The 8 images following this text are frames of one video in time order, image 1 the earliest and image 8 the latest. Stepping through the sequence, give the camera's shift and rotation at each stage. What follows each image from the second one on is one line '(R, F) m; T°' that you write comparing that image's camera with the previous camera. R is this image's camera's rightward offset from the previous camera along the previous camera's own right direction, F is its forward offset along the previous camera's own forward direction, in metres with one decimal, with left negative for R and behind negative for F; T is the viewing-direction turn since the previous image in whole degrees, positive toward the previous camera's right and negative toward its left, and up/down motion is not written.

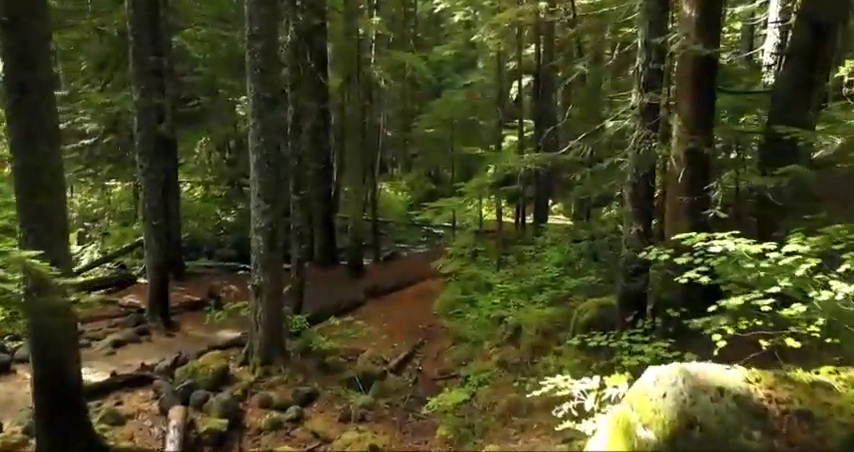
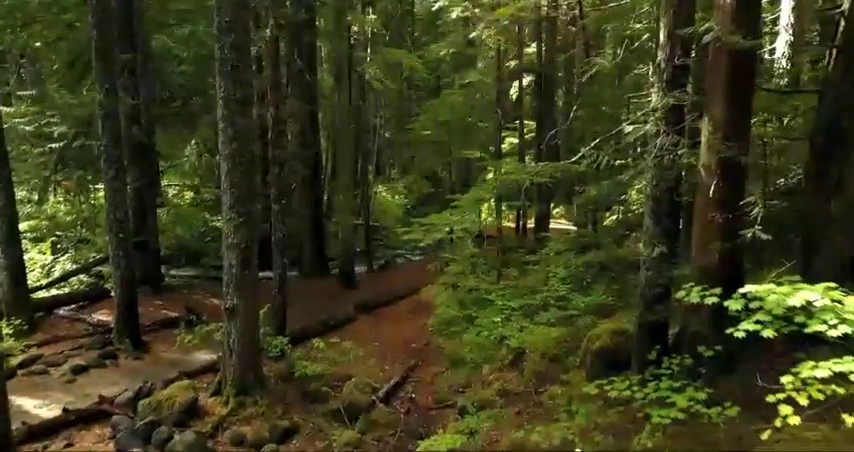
(+0.1, +1.1) m; 0°
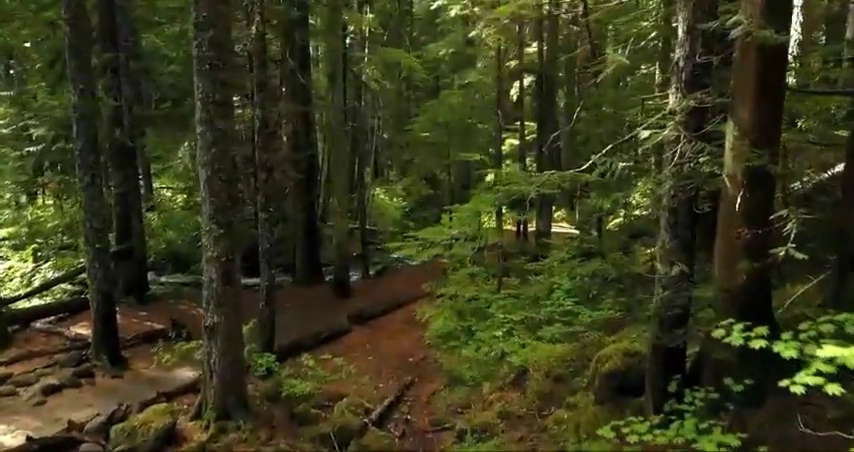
(+0.1, +0.7) m; 0°
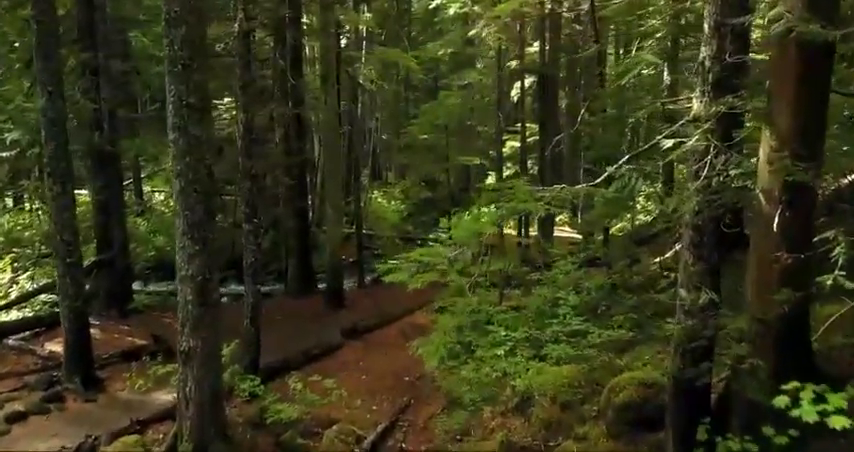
(0.0, +0.8) m; 0°
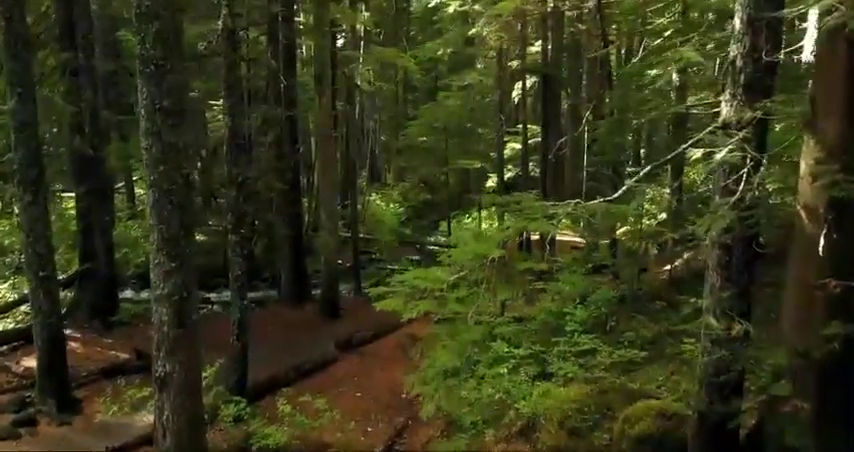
(0.0, +0.7) m; 0°
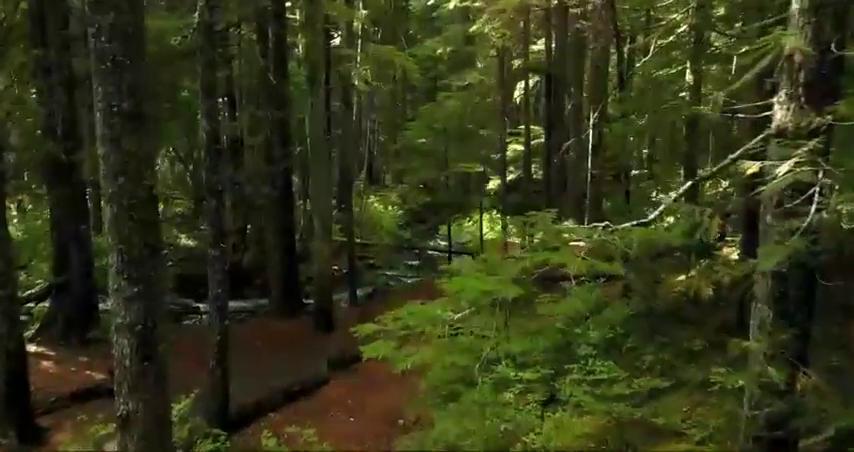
(0.0, +0.9) m; 0°
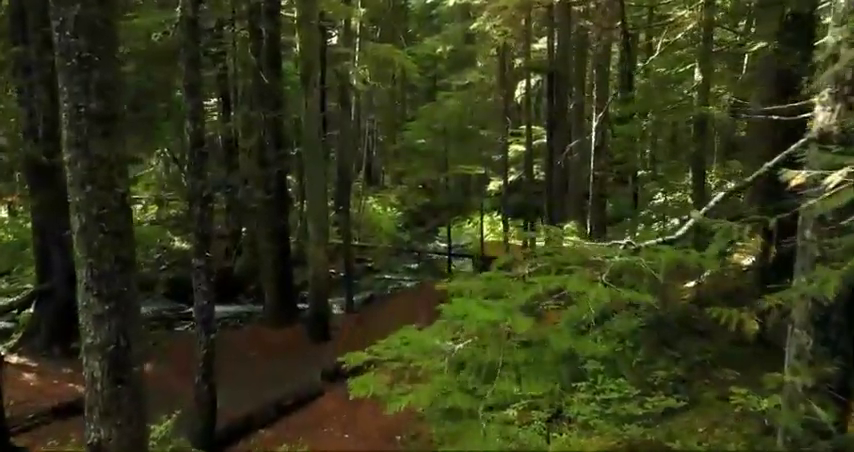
(0.0, +0.5) m; 0°
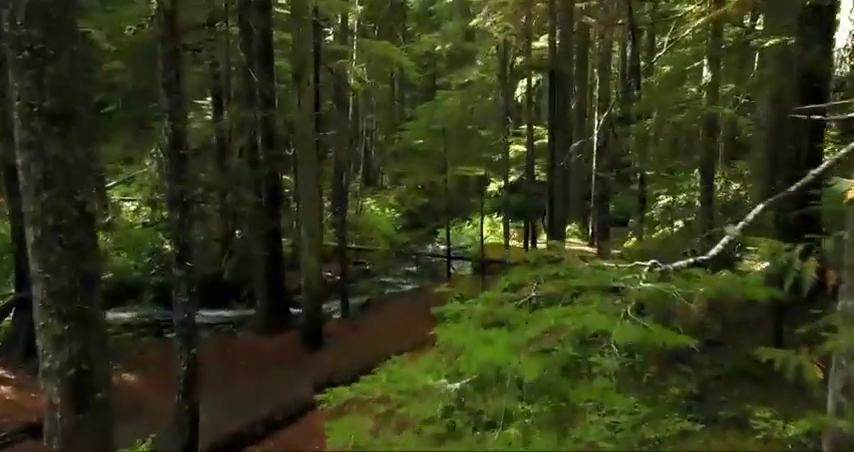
(0.0, +0.6) m; 0°
